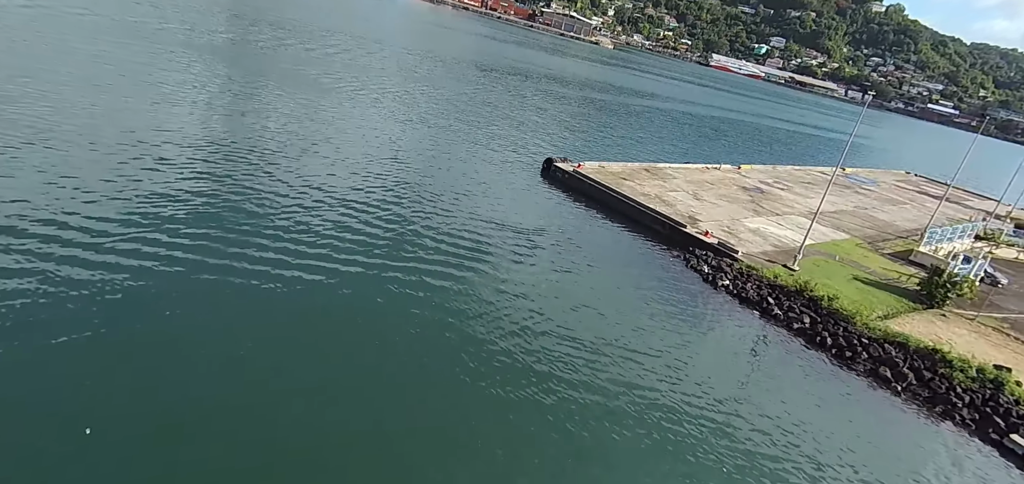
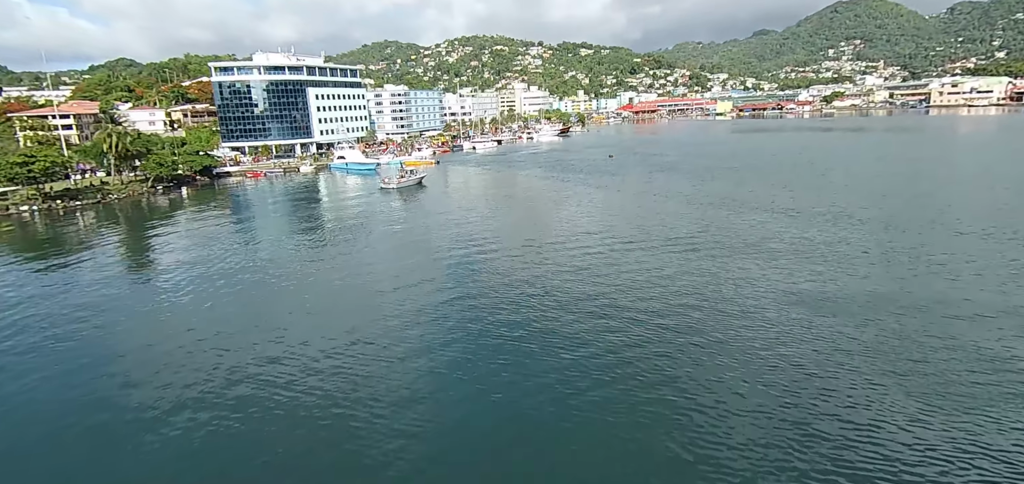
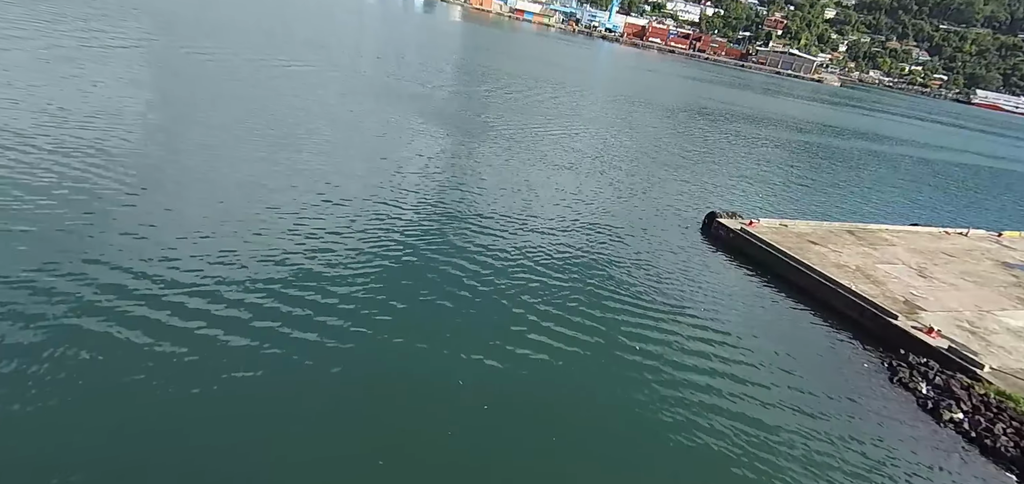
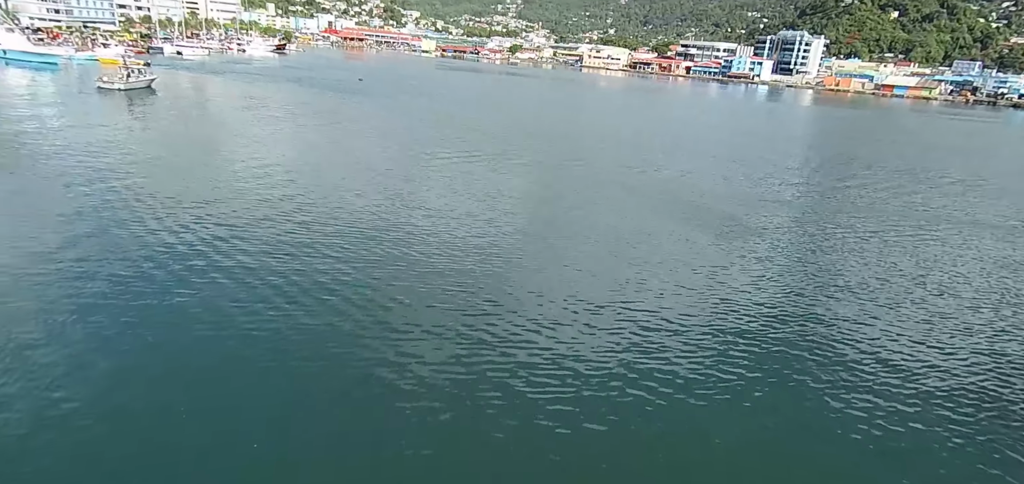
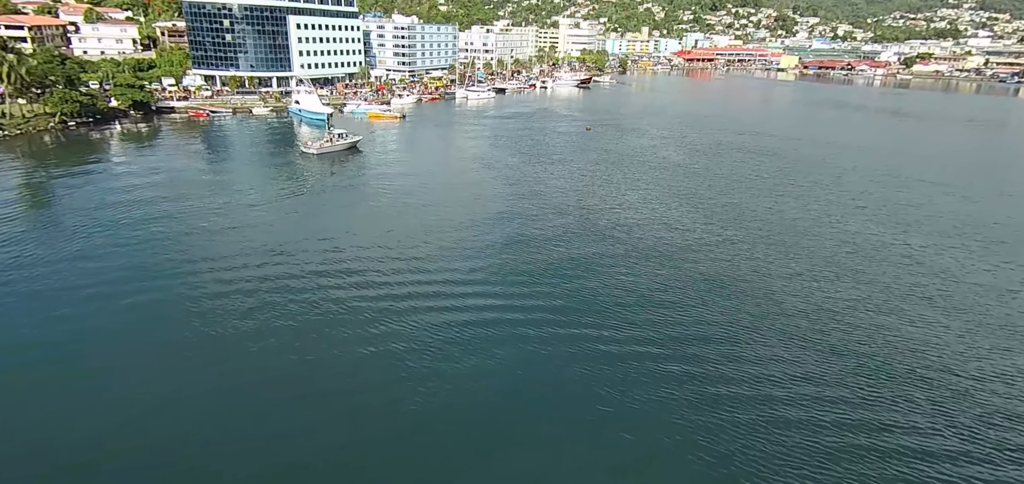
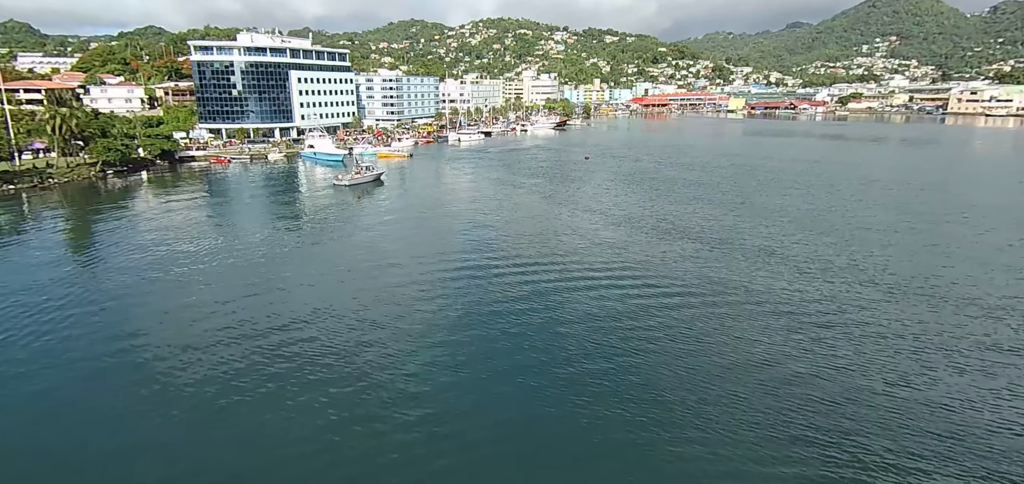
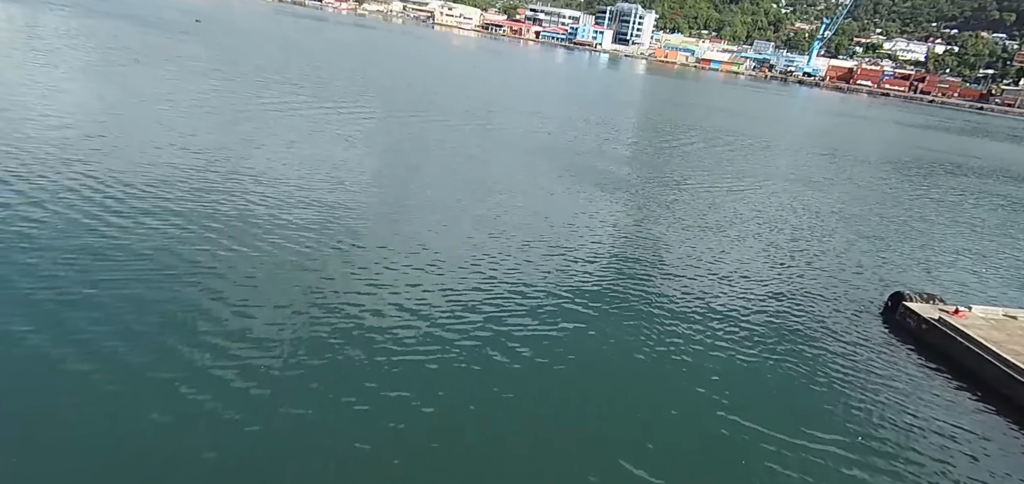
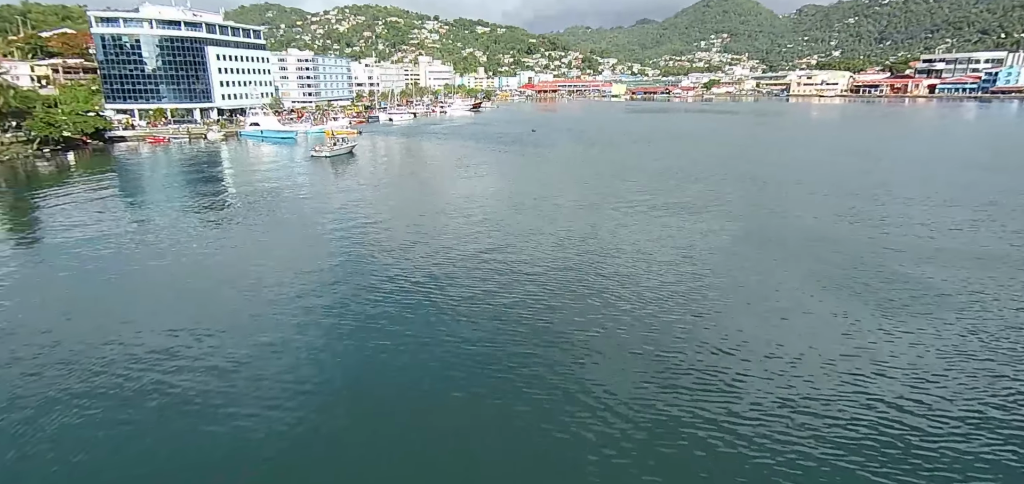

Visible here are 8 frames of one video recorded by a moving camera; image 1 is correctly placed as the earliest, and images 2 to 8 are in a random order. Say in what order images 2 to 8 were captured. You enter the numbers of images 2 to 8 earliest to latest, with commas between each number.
3, 7, 4, 8, 2, 6, 5
